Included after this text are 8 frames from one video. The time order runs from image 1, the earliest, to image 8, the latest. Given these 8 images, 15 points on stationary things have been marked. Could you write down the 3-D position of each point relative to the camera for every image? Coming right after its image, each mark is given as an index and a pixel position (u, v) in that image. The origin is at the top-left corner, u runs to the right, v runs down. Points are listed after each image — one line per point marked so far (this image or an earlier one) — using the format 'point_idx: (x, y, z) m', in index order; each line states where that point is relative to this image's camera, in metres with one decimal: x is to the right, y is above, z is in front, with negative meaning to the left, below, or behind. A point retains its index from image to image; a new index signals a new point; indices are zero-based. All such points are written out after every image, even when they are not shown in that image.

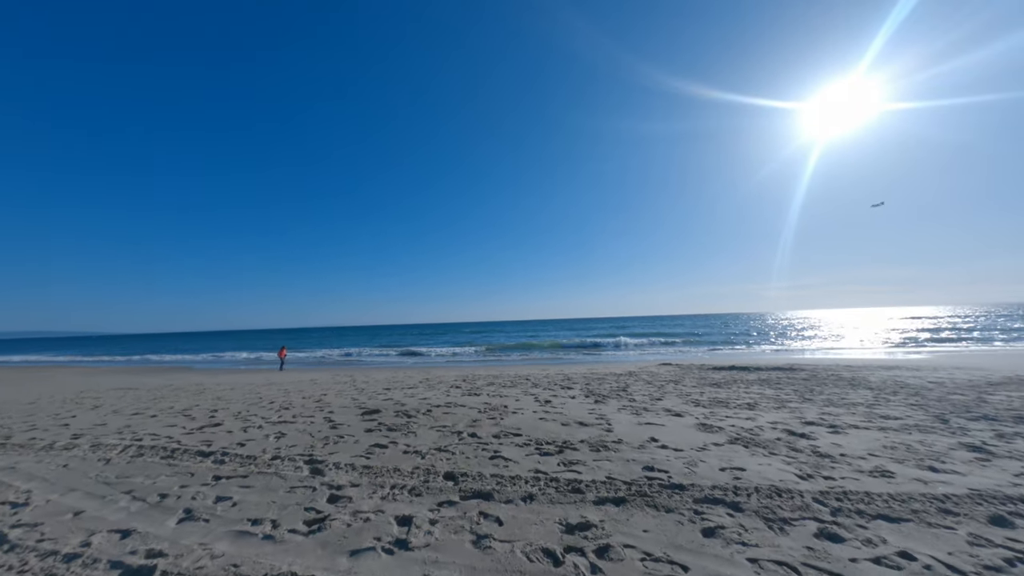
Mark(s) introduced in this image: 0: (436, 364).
0: (-3.5, -3.5, +15.8) m
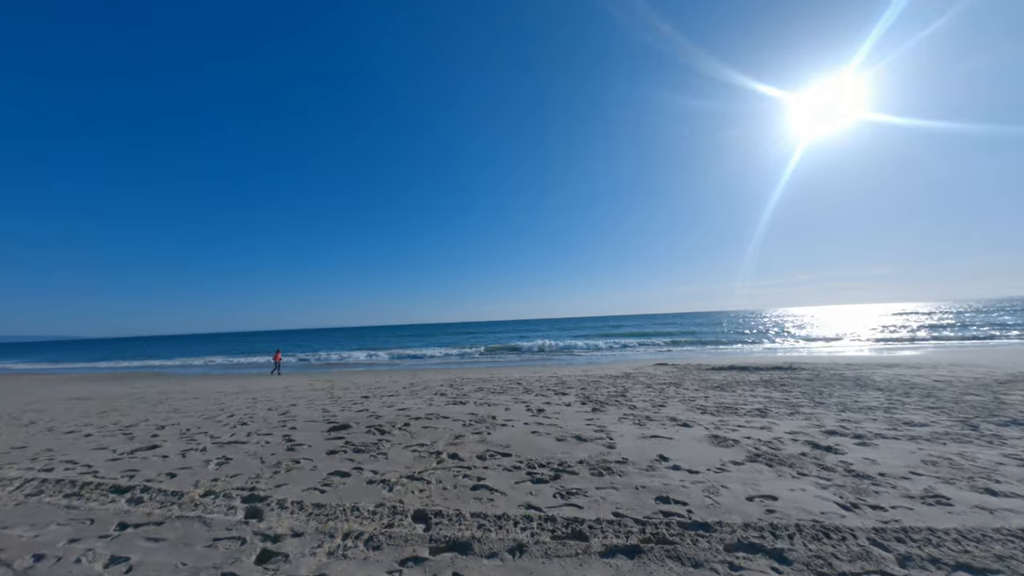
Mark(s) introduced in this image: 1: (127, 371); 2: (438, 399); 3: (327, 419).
0: (-3.9, -3.5, +15.0) m
1: (-19.6, -4.2, +17.4) m
2: (-1.6, -2.4, +7.6) m
3: (-3.2, -2.3, +5.9) m
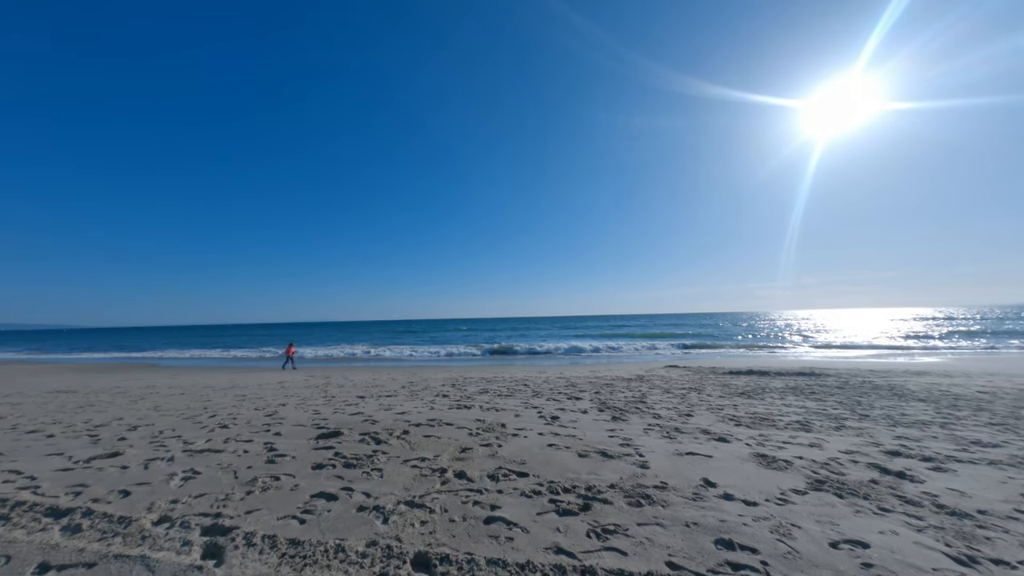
0: (-3.7, -3.2, +14.4) m
1: (-19.4, -3.6, +16.9) m
2: (-1.4, -2.3, +6.9) m
3: (-3.0, -2.1, +5.3) m
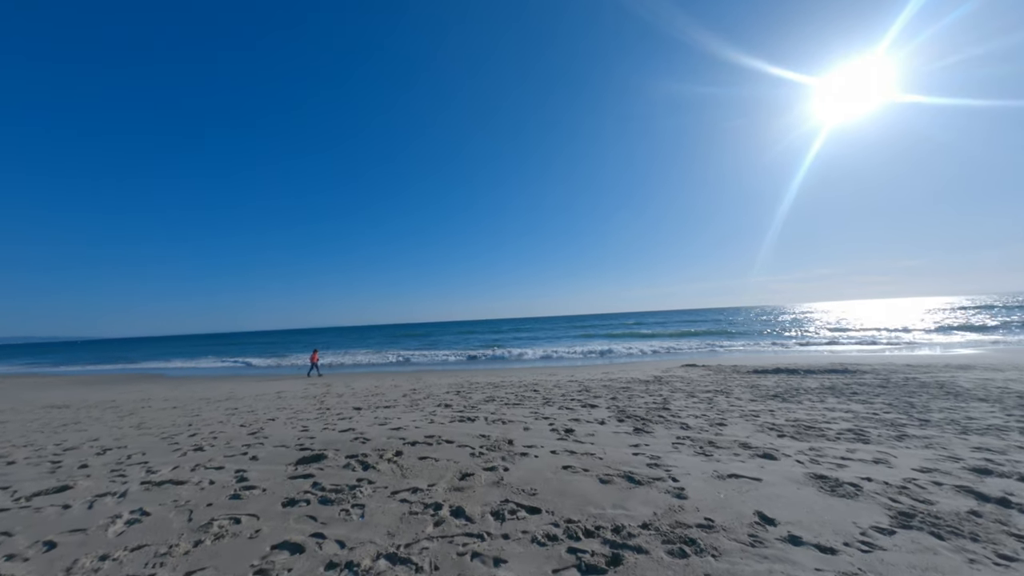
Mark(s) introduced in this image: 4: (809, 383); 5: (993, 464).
0: (-3.4, -3.3, +13.9) m
1: (-18.9, -4.1, +16.6) m
2: (-1.3, -2.3, +6.3) m
3: (-2.9, -2.1, +4.7) m
4: (+7.5, -2.4, +8.7) m
5: (+5.2, -1.9, +3.7) m
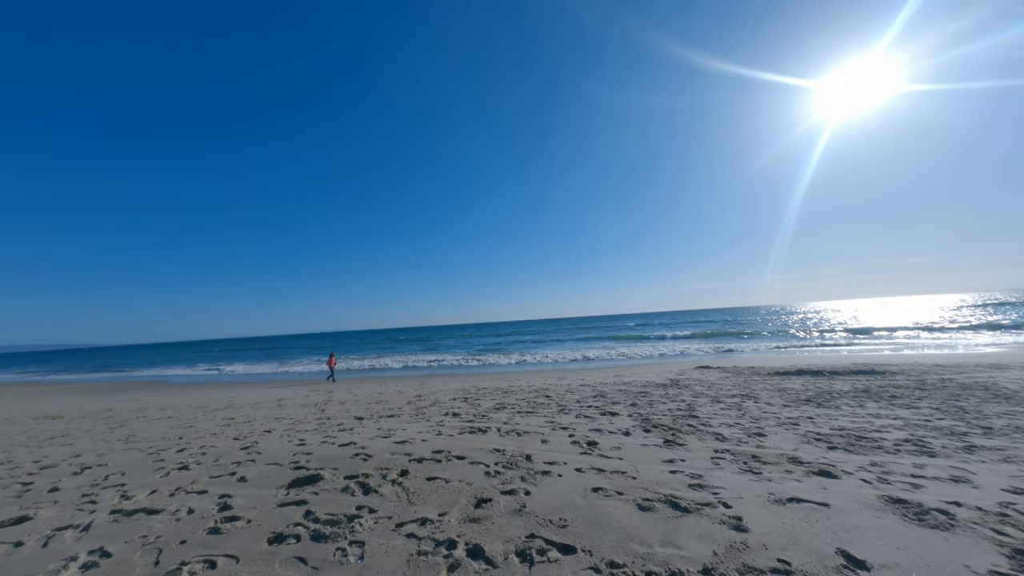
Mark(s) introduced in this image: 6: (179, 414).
0: (-3.1, -3.4, +13.4) m
1: (-18.6, -4.4, +16.3) m
2: (-1.0, -2.3, +5.8) m
3: (-2.7, -2.1, +4.2) m
4: (+7.7, -2.3, +8.1) m
5: (+5.4, -1.8, +3.2) m
6: (-8.9, -3.4, +9.2) m
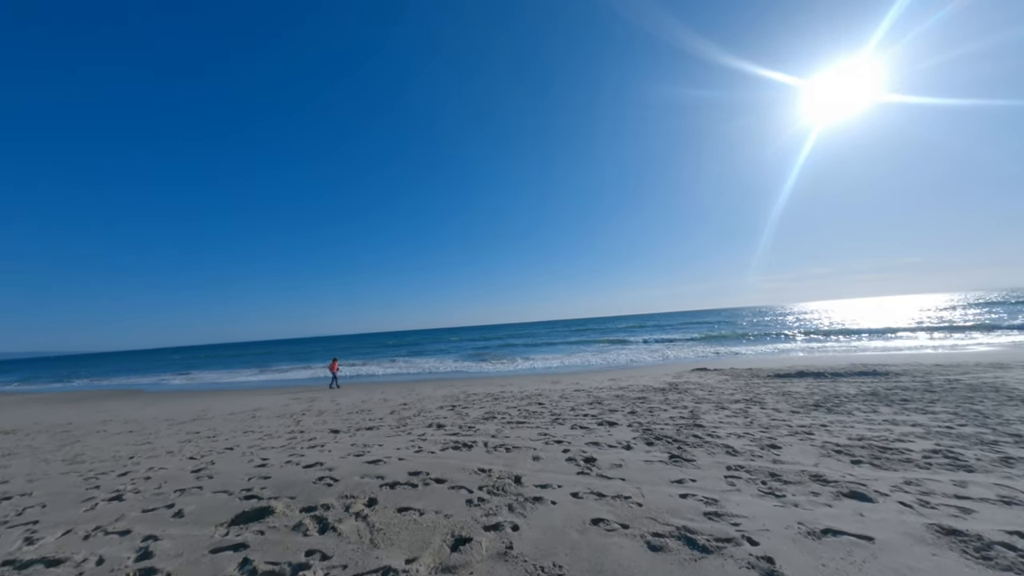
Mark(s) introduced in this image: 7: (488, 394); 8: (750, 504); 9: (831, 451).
0: (-3.4, -3.5, +12.8) m
1: (-19.0, -4.6, +15.4) m
2: (-1.2, -2.3, +5.3) m
3: (-2.8, -2.1, +3.7) m
4: (+7.5, -2.3, +7.7) m
5: (+5.3, -1.7, +2.8) m
6: (-9.1, -3.4, +8.5) m
7: (-0.6, -3.0, +9.6) m
8: (+2.1, -1.9, +3.1) m
9: (+3.9, -2.0, +4.2) m
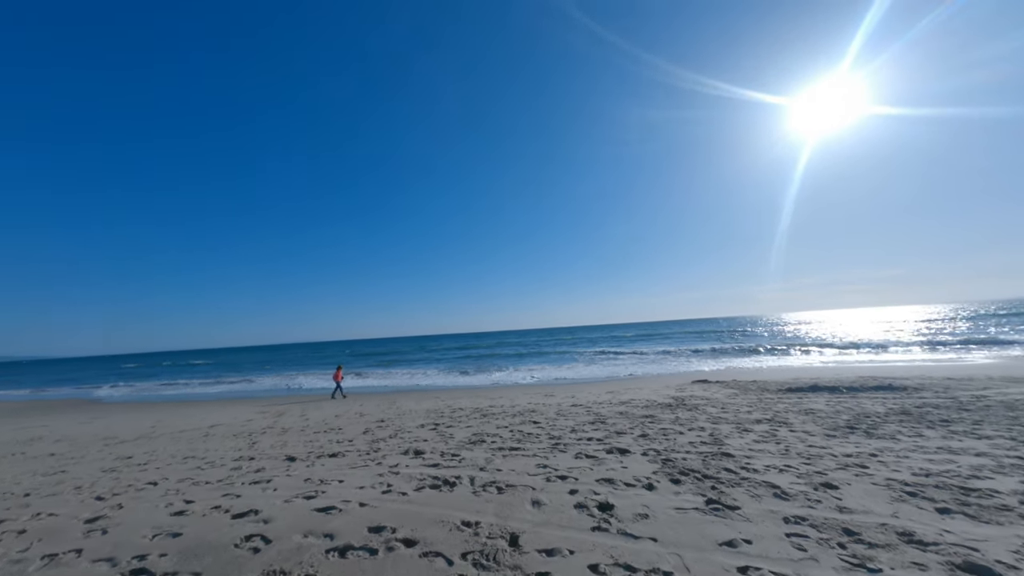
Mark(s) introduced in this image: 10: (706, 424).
0: (-3.7, -3.6, +11.7) m
1: (-19.4, -4.6, +13.8) m
2: (-1.3, -2.3, +4.3) m
3: (-2.8, -2.1, +2.7) m
4: (+7.3, -2.4, +7.0) m
5: (+5.3, -1.8, +2.0) m
6: (-9.3, -3.4, +7.3) m
7: (-0.9, -3.1, +8.7) m
8: (+2.1, -1.9, +2.2) m
9: (+3.8, -2.0, +3.4) m
10: (+3.5, -2.4, +6.1) m
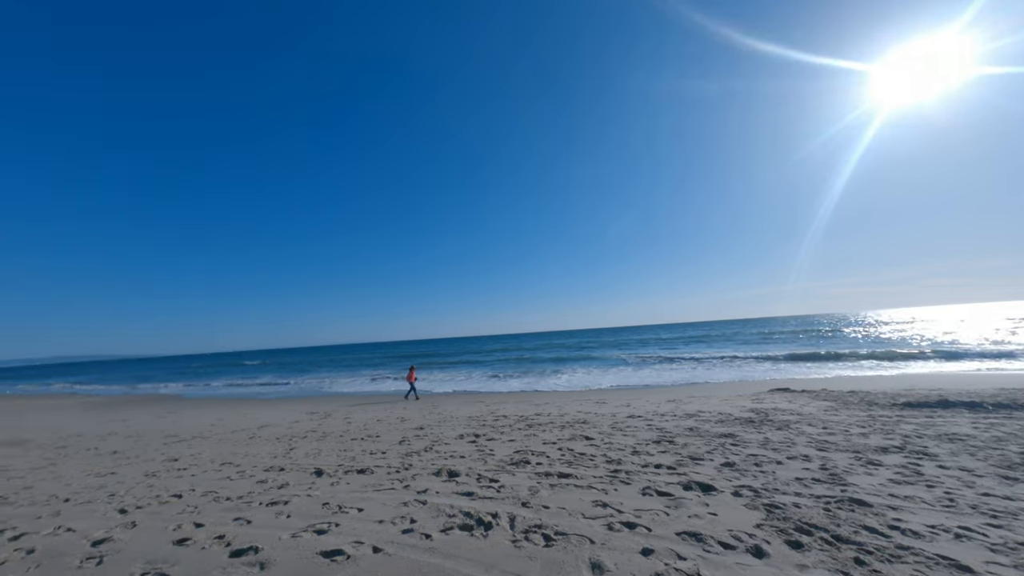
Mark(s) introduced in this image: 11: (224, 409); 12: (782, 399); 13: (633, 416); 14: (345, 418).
0: (-2.2, -3.6, +11.3) m
1: (-17.4, -4.9, +15.4) m
2: (-0.8, -2.2, +3.6) m
3: (-2.5, -2.0, +2.2) m
4: (+8.1, -2.2, +5.2) m
5: (+5.4, -1.6, +0.5) m
6: (-8.3, -3.5, +7.6) m
7: (+0.2, -3.0, +7.9) m
8: (+2.3, -1.8, +1.1) m
9: (+4.1, -1.8, +2.0) m
10: (+4.2, -2.3, +4.8) m
11: (-9.5, -4.0, +11.3) m
12: (+7.1, -2.9, +9.2) m
13: (+2.7, -2.9, +7.8) m
14: (-4.7, -3.6, +9.5) m
